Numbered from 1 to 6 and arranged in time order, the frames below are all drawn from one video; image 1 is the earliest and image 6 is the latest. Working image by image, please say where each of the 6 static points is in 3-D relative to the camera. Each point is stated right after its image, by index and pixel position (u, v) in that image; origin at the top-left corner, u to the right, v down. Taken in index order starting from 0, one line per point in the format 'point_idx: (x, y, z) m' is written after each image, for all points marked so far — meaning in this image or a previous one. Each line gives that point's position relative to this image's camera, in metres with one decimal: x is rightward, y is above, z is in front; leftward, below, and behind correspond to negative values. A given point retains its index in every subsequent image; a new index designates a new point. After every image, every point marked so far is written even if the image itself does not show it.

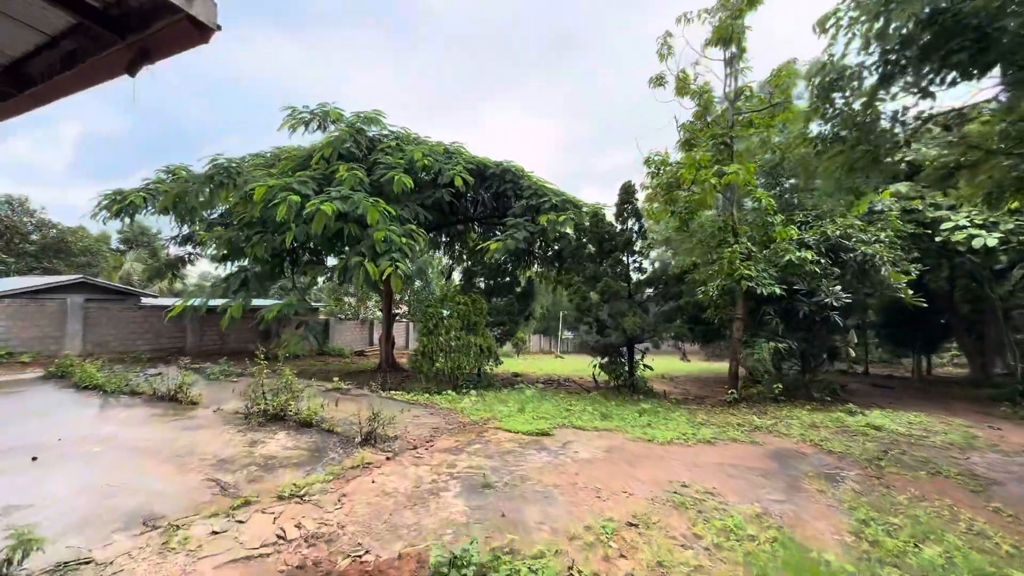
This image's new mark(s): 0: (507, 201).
0: (-0.1, +2.1, +10.6) m
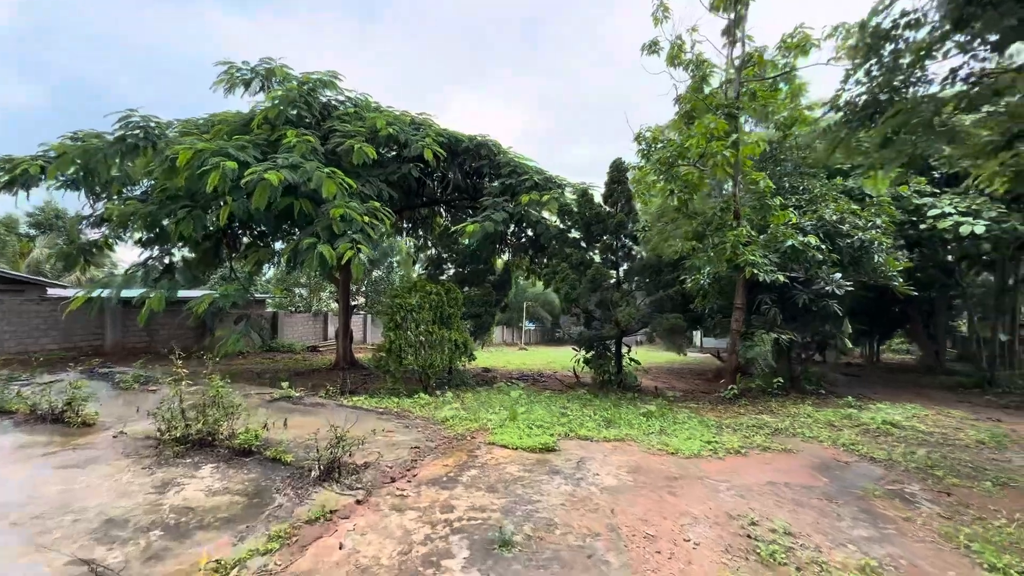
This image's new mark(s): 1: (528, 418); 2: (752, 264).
0: (-0.7, +2.3, +9.6) m
1: (+0.2, -1.5, +5.1) m
2: (+3.7, +0.4, +6.9) m
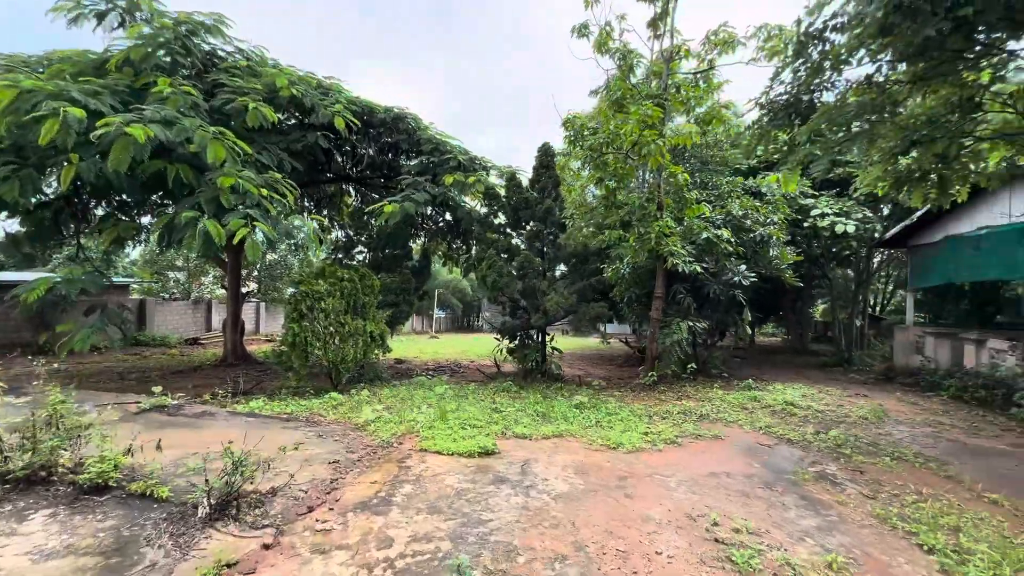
0: (-2.3, +2.6, +8.9) m
1: (-0.6, -1.3, +4.6) m
2: (+2.5, +0.5, +7.1) m
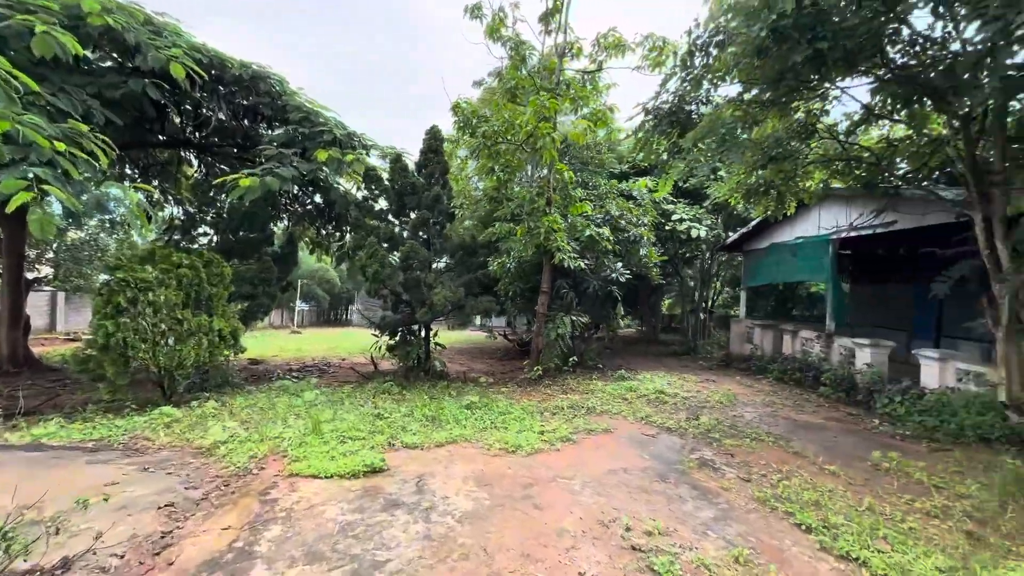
0: (-4.3, +2.8, +7.5) m
1: (-1.6, -1.3, +4.0) m
2: (+0.8, +0.6, +7.2) m
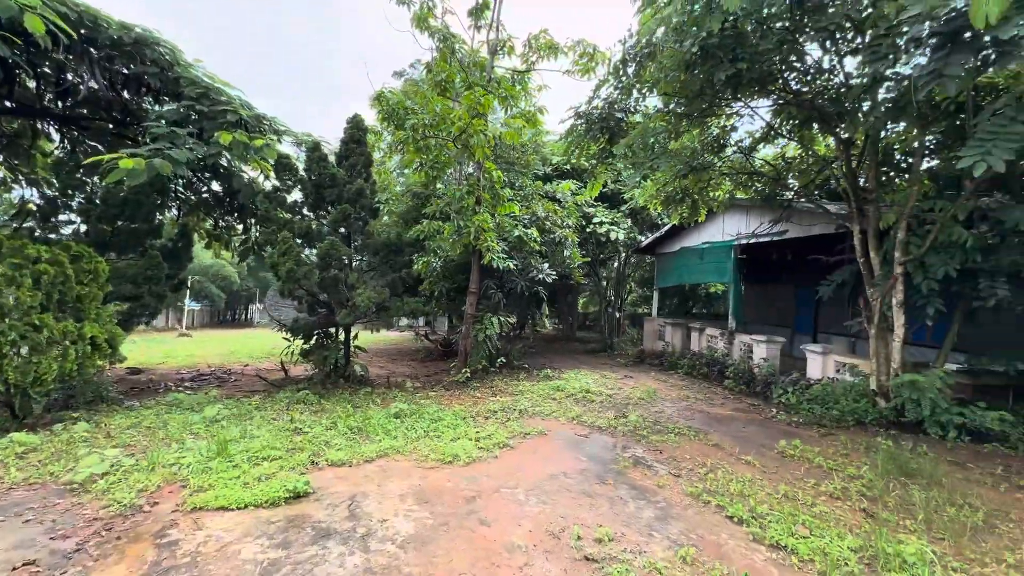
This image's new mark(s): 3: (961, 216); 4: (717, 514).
0: (-5.4, +2.8, +6.5) m
1: (-2.1, -1.3, +3.5) m
2: (-0.4, +0.6, +7.1) m
3: (+4.5, +0.7, +4.5) m
4: (+1.3, -1.4, +2.9) m
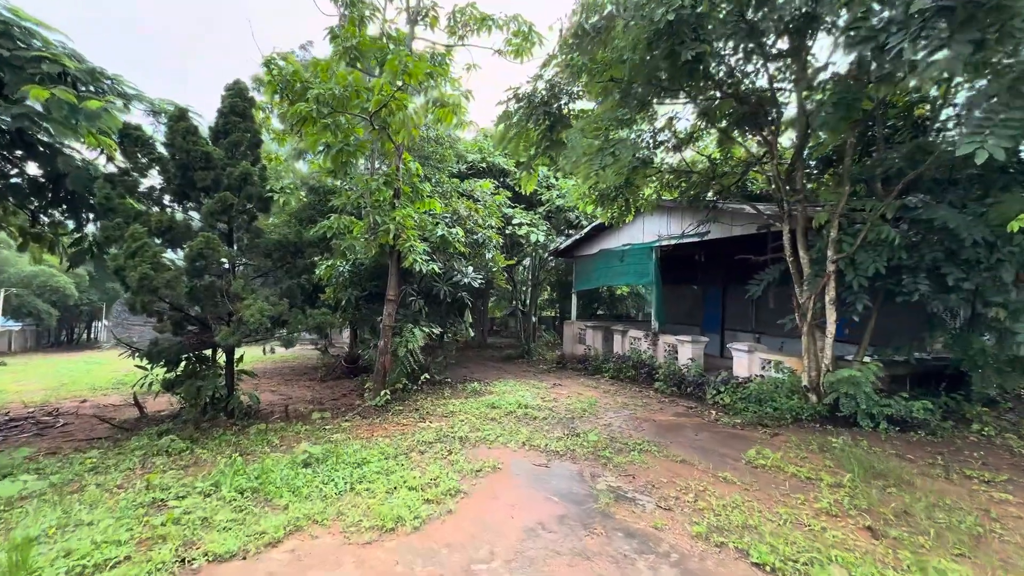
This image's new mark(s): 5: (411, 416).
0: (-6.2, +2.6, +4.5) m
1: (-2.3, -1.3, +2.3) m
2: (-1.4, +0.5, +6.2) m
3: (+3.9, +0.8, +4.6) m
4: (+1.2, -1.4, +2.4) m
5: (-1.3, -1.6, +5.6) m
